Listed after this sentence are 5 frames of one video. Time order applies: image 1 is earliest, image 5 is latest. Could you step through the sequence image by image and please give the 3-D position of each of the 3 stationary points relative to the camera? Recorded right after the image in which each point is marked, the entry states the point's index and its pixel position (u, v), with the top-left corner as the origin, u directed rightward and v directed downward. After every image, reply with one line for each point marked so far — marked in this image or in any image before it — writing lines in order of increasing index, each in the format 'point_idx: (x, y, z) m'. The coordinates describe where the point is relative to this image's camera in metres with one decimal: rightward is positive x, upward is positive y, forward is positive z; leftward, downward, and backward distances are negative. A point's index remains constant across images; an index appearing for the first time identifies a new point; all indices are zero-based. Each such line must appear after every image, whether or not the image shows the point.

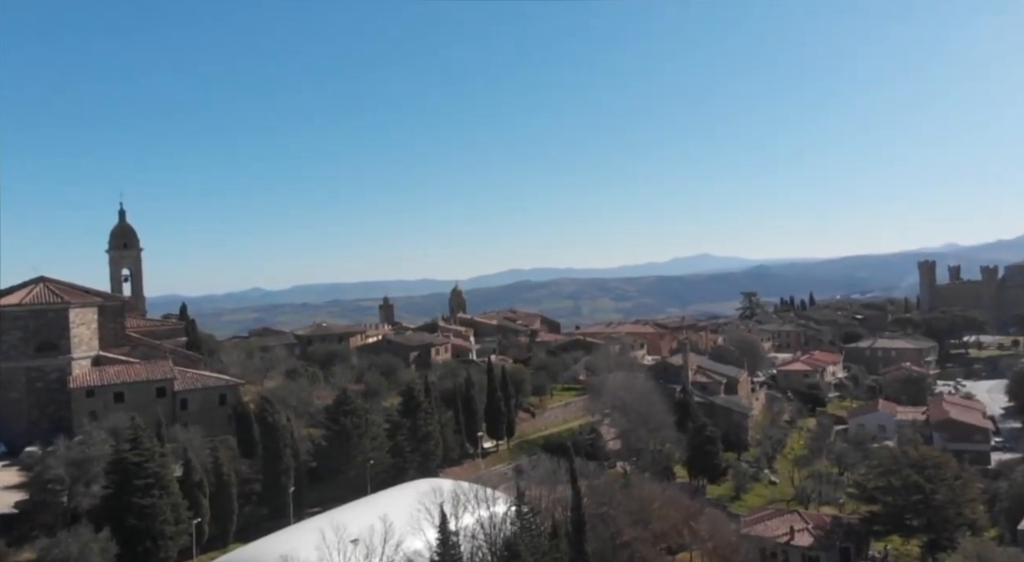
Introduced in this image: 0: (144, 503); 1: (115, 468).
0: (-7.9, -4.7, +16.5) m
1: (-8.7, -4.1, +17.0) m
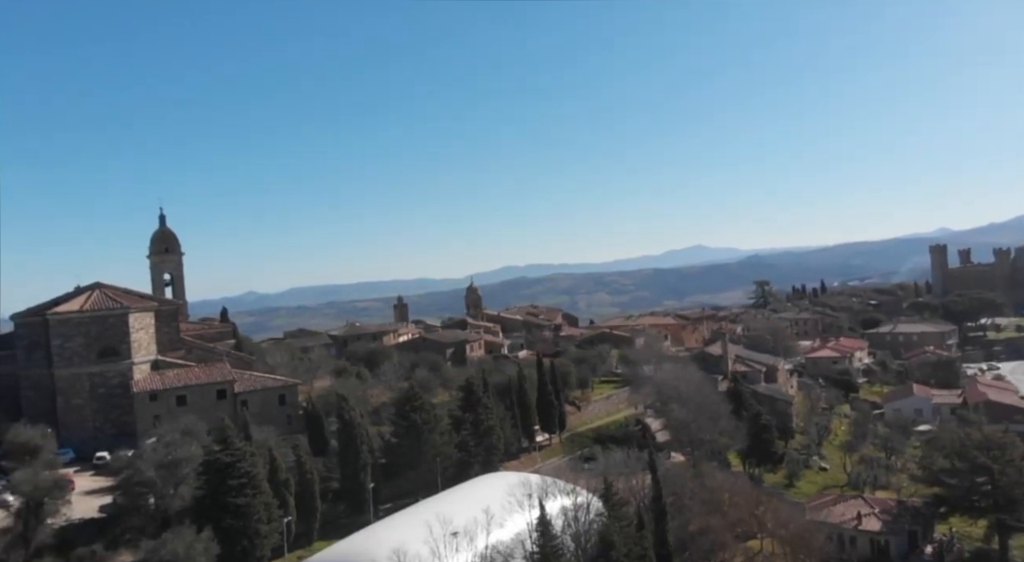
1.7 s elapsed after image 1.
0: (-5.9, -4.8, +16.6) m
1: (-6.7, -4.2, +17.1) m
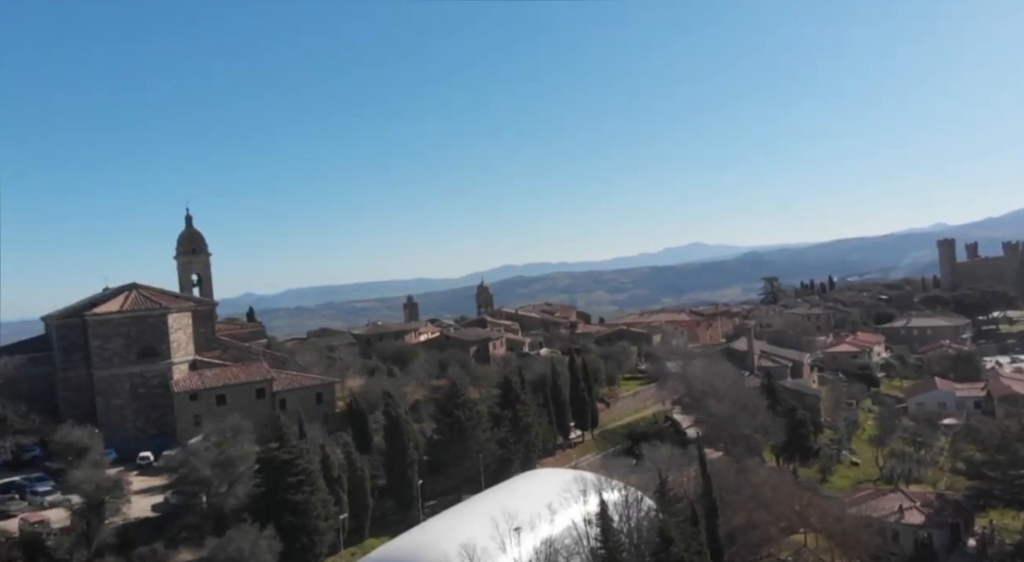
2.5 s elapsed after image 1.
0: (-4.6, -4.7, +16.6) m
1: (-5.5, -4.1, +17.1) m
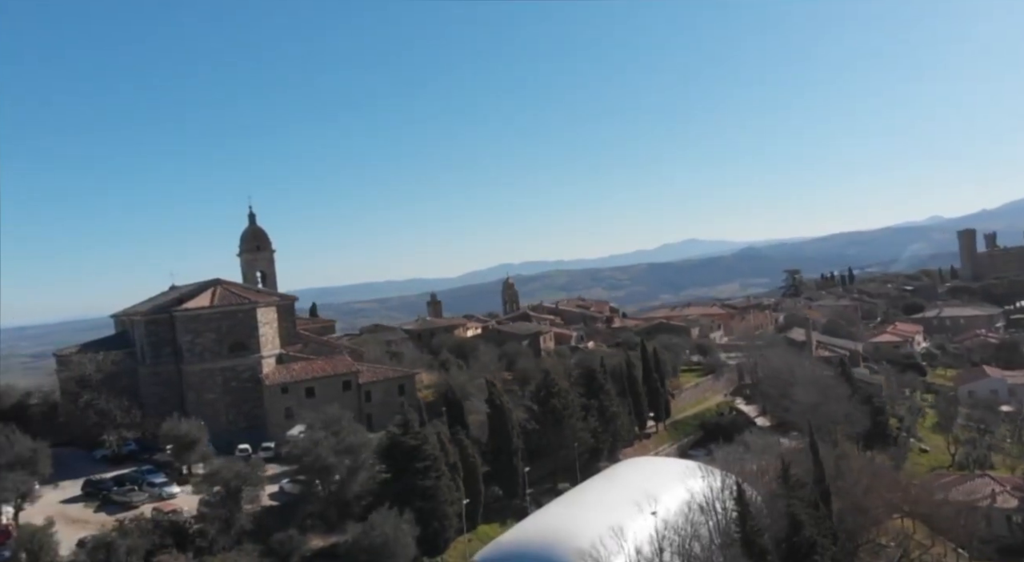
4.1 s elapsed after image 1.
0: (-1.8, -4.5, +16.9) m
1: (-2.7, -3.9, +17.4) m
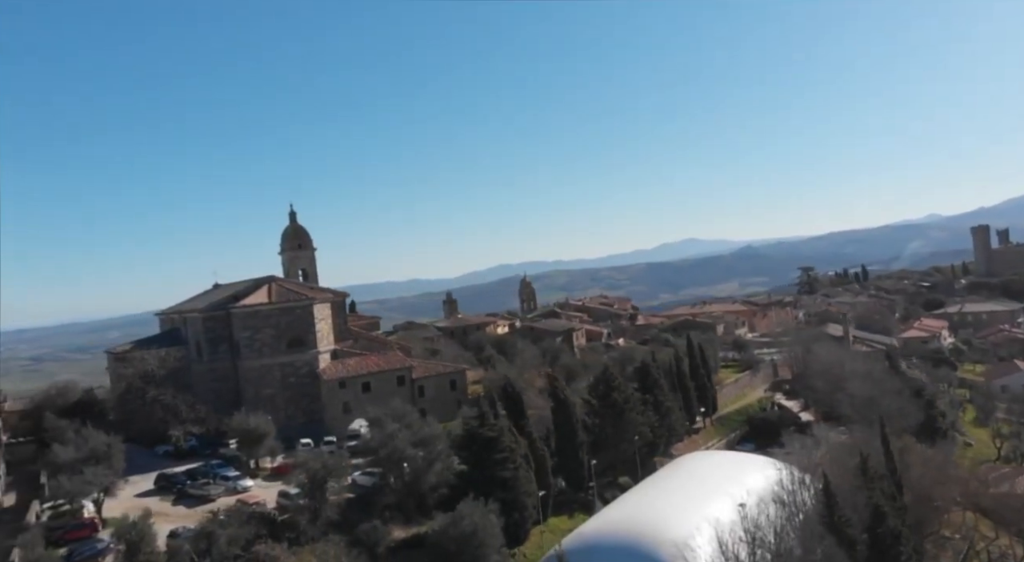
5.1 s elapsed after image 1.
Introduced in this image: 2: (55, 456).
0: (-0.1, -4.3, +17.0) m
1: (-0.9, -3.8, +17.6) m
2: (-11.7, -4.5, +19.7) m
